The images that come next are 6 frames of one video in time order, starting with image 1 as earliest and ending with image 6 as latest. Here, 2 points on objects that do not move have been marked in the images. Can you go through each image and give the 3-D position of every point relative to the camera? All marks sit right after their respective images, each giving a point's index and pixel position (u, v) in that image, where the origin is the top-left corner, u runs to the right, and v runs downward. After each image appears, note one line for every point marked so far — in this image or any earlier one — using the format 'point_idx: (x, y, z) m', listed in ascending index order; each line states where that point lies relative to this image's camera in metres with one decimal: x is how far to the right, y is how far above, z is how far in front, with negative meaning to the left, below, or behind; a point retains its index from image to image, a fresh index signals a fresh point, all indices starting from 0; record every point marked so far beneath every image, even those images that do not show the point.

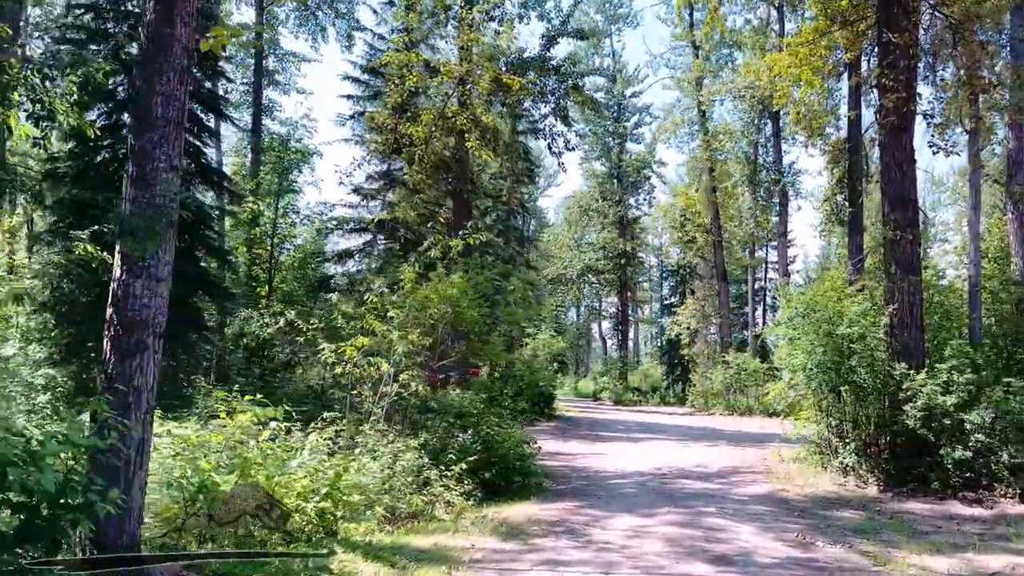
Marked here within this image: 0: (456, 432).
0: (-0.5, -1.5, +10.0) m
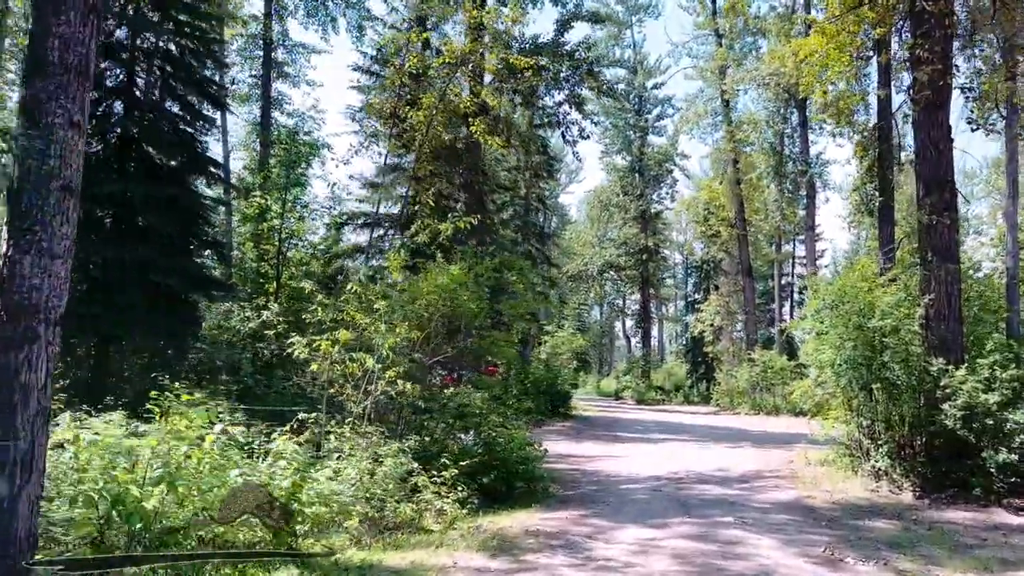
0: (-0.5, -1.4, +9.3) m
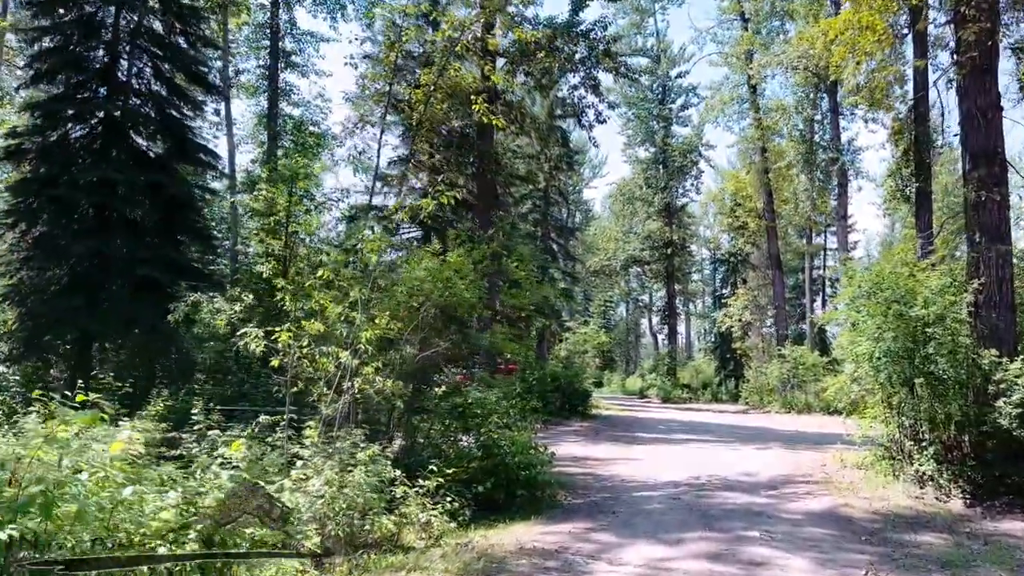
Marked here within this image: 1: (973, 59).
0: (-0.5, -1.3, +8.4) m
1: (+4.7, +2.3, +9.4) m
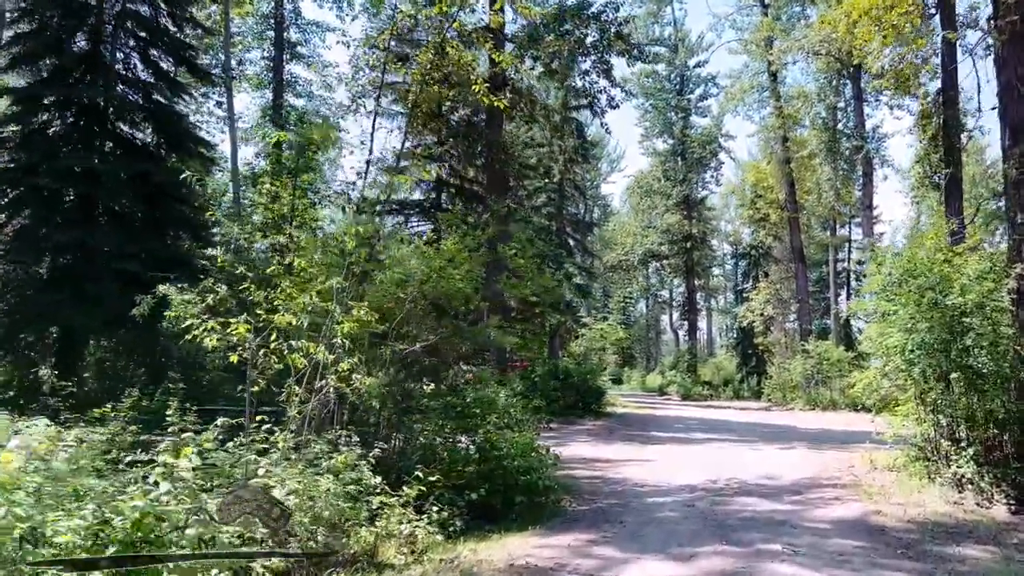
0: (-0.5, -1.2, +7.8) m
1: (+4.7, +2.5, +8.6) m
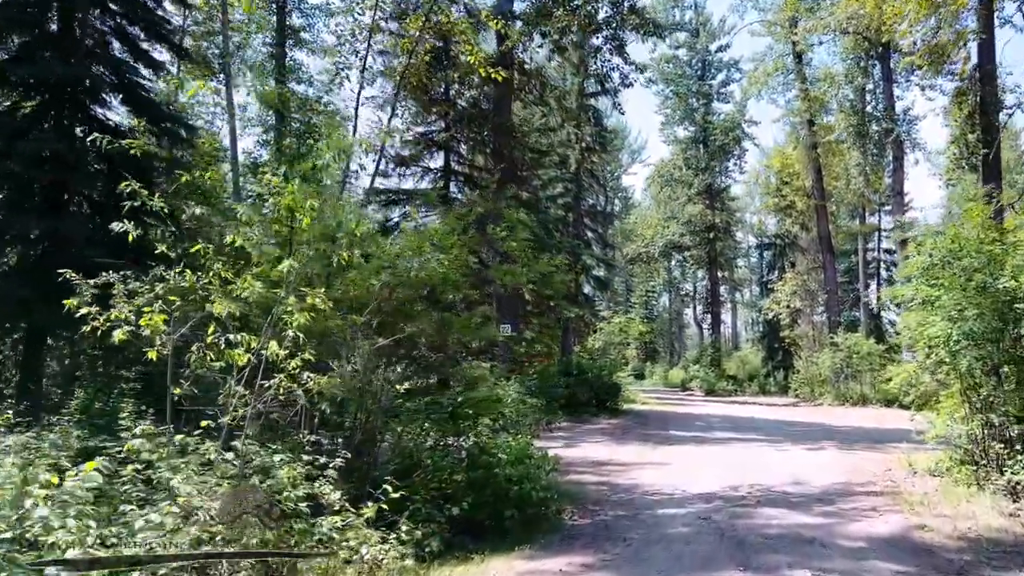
0: (-0.6, -1.1, +6.9) m
1: (+4.6, +2.6, +7.6) m
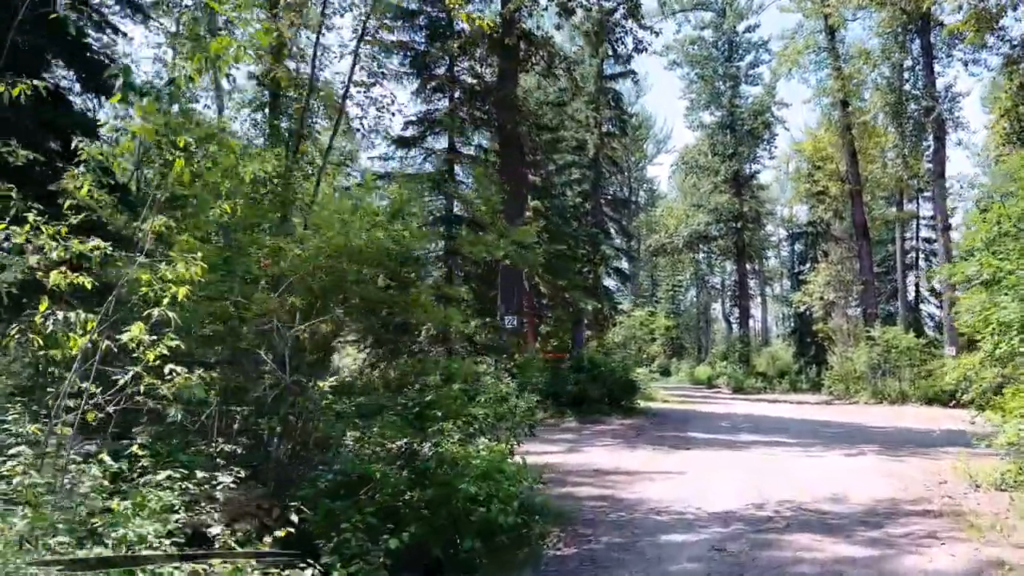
0: (-0.8, -1.0, +5.6) m
1: (+4.5, +2.8, +6.1) m
